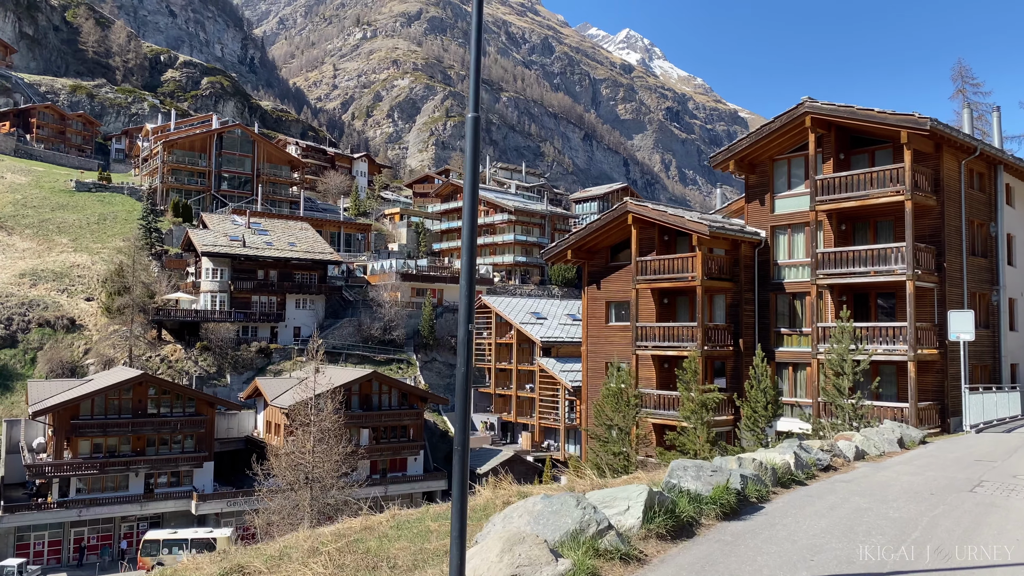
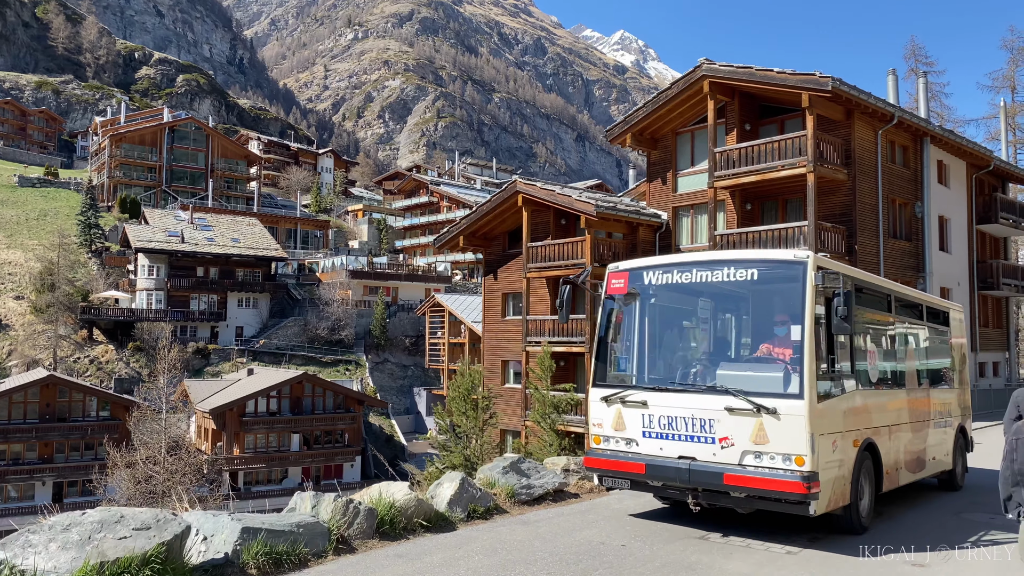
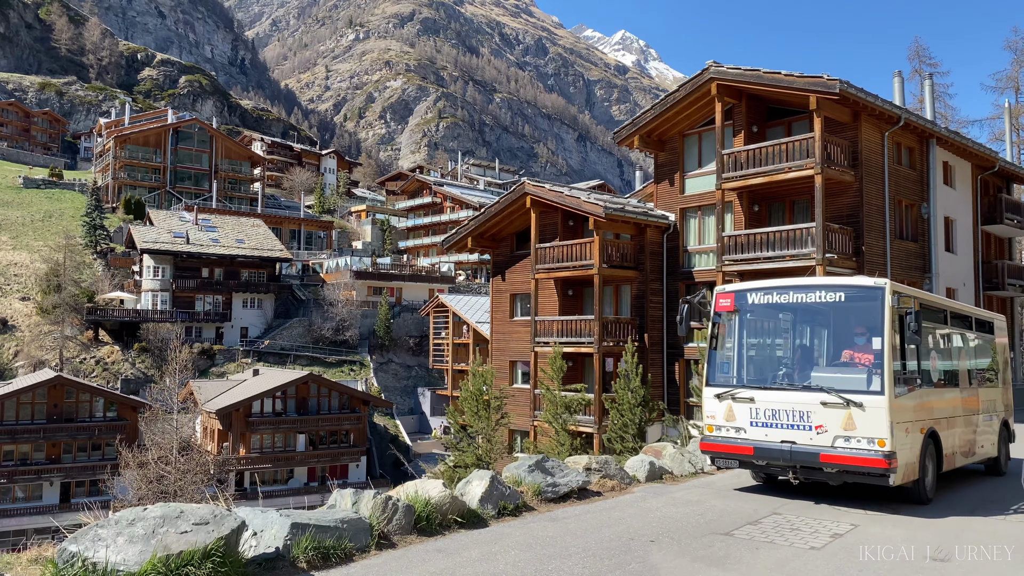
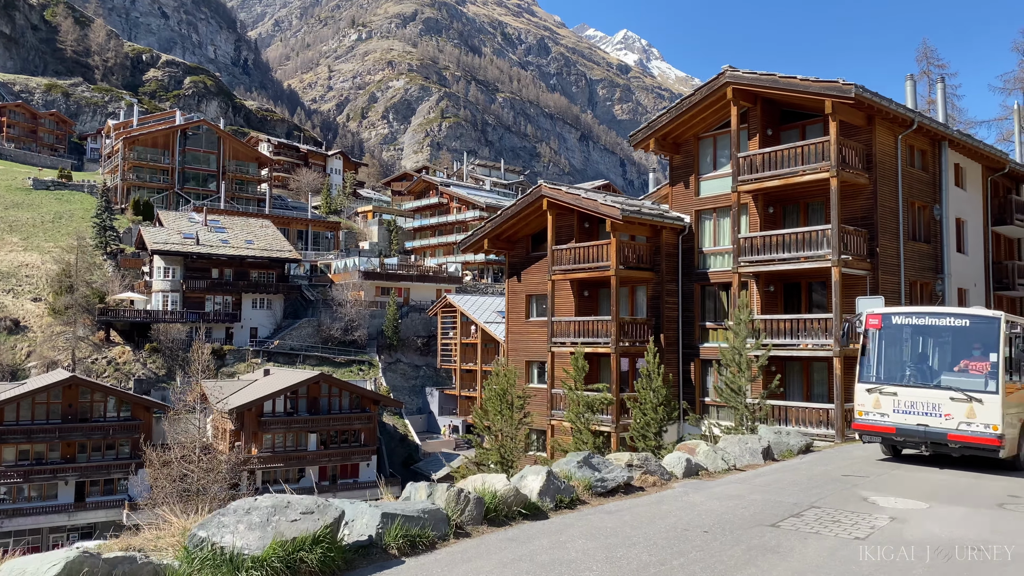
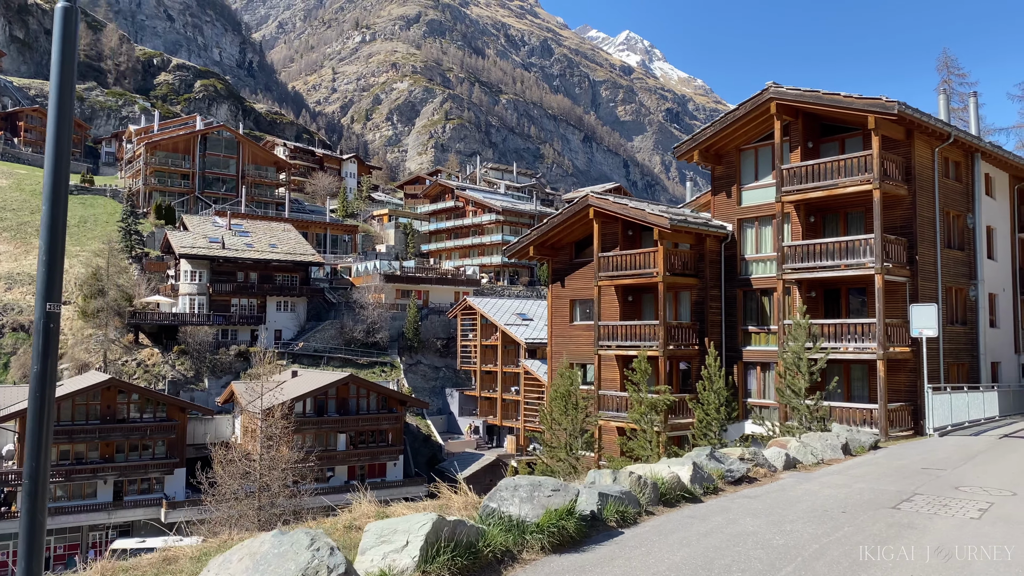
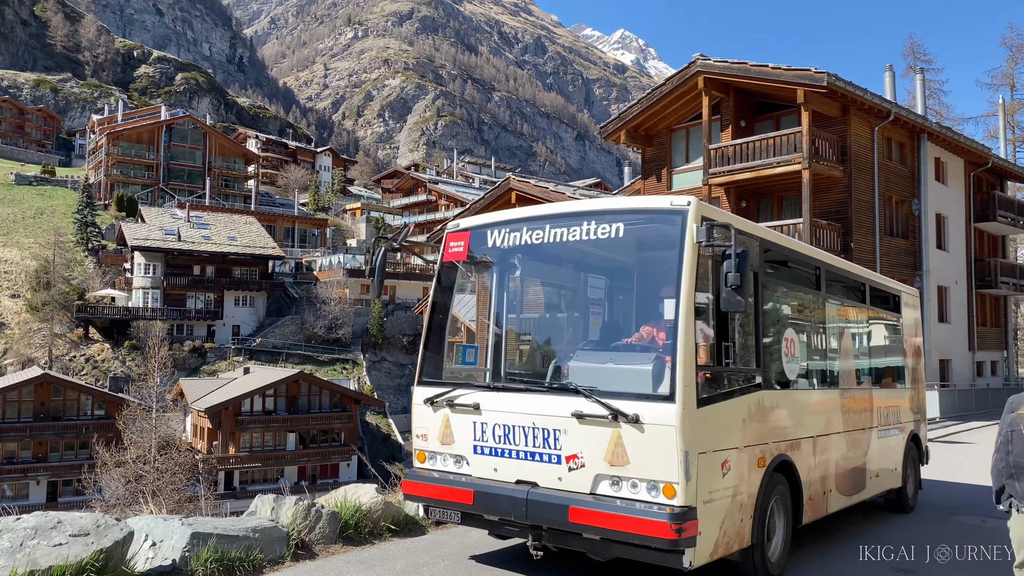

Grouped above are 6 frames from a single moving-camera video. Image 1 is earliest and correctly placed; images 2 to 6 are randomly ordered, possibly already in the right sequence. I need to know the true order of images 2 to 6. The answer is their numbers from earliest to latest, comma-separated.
5, 4, 3, 2, 6
